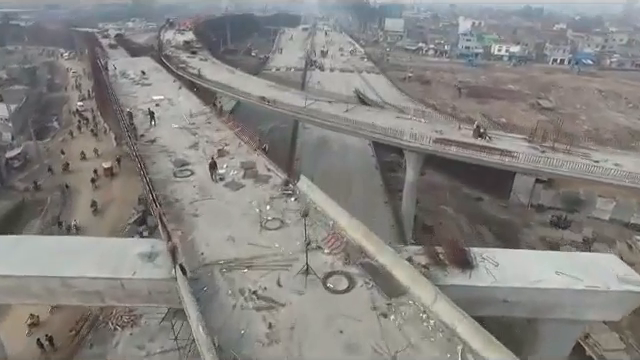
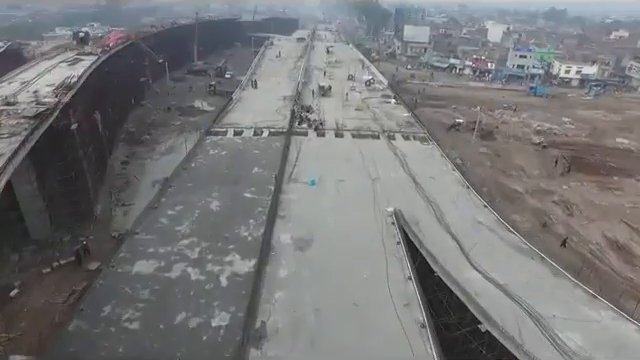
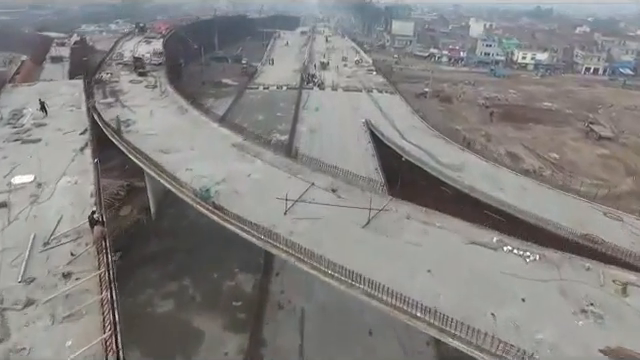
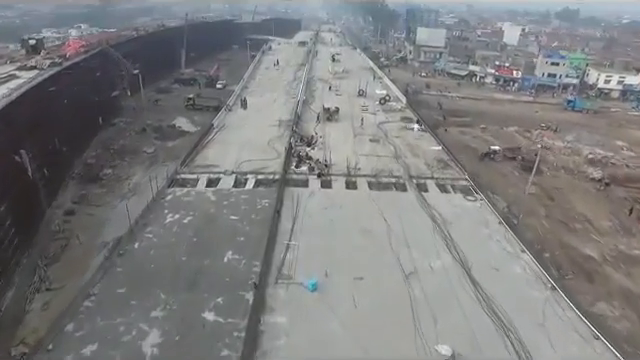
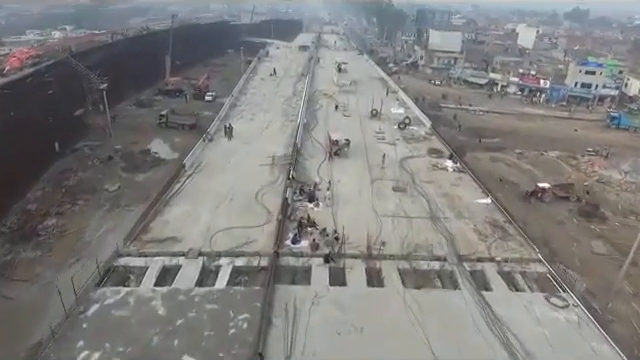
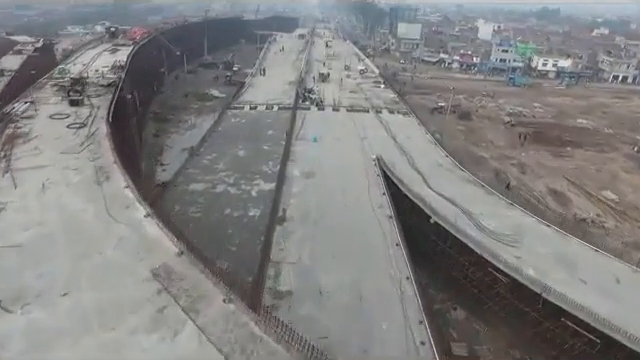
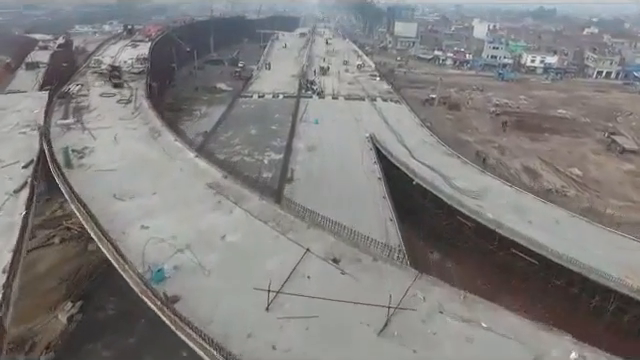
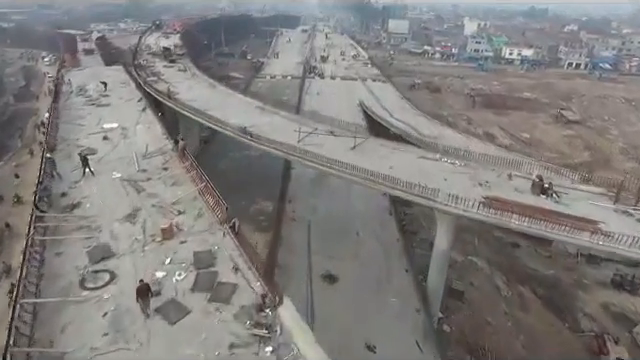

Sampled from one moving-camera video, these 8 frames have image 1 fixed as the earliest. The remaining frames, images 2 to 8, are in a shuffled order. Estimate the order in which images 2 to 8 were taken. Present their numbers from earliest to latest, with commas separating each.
8, 3, 7, 6, 2, 4, 5
